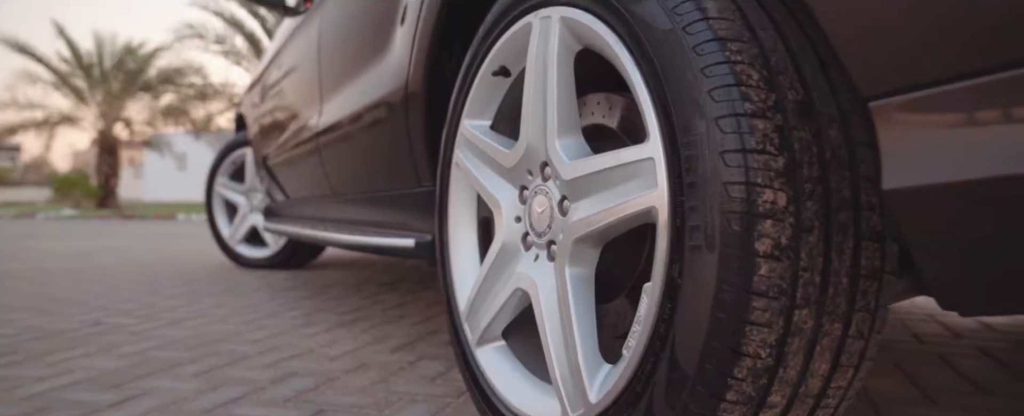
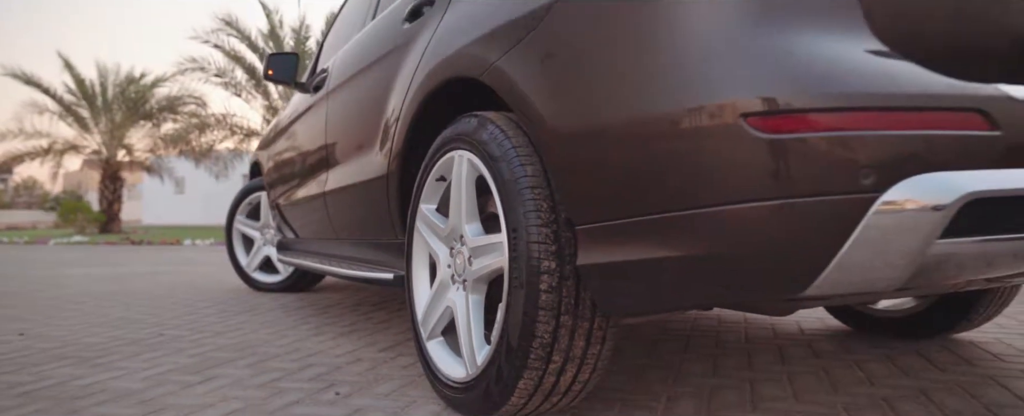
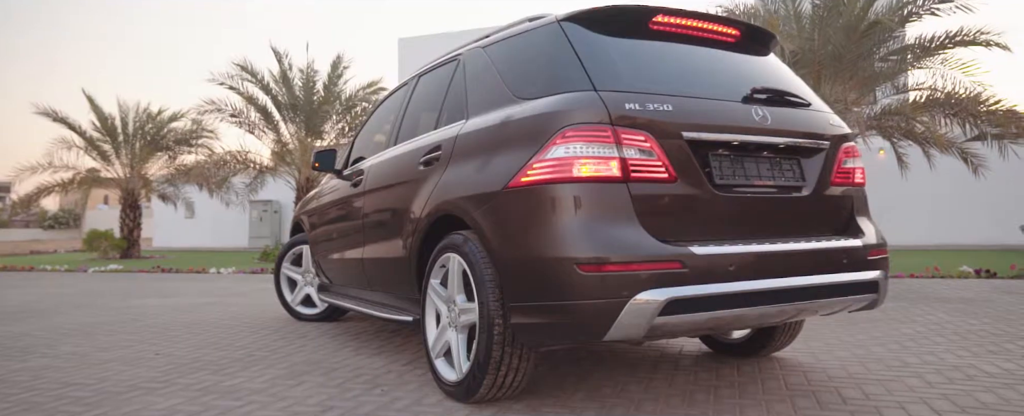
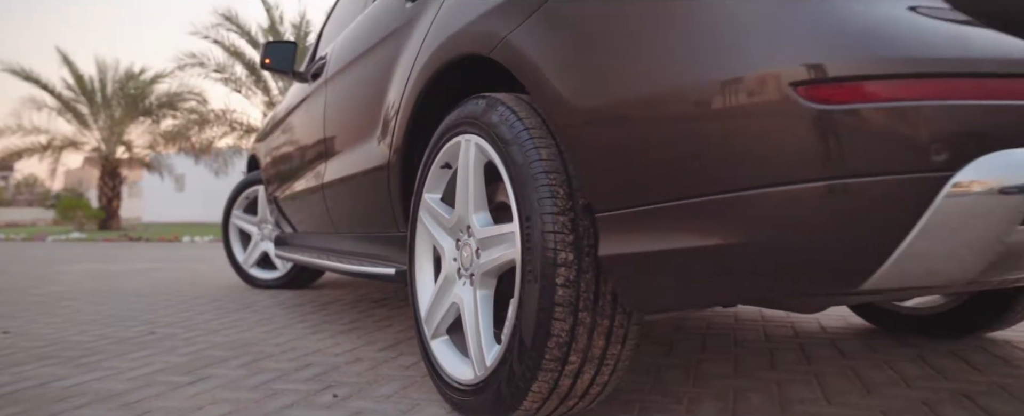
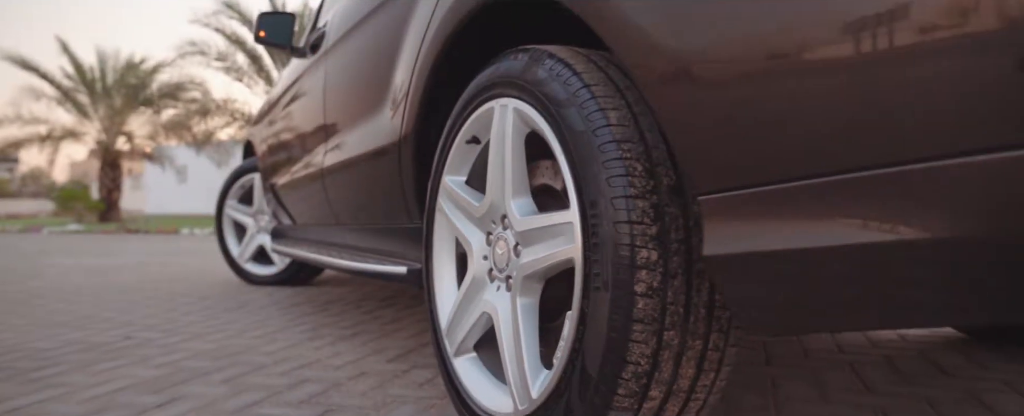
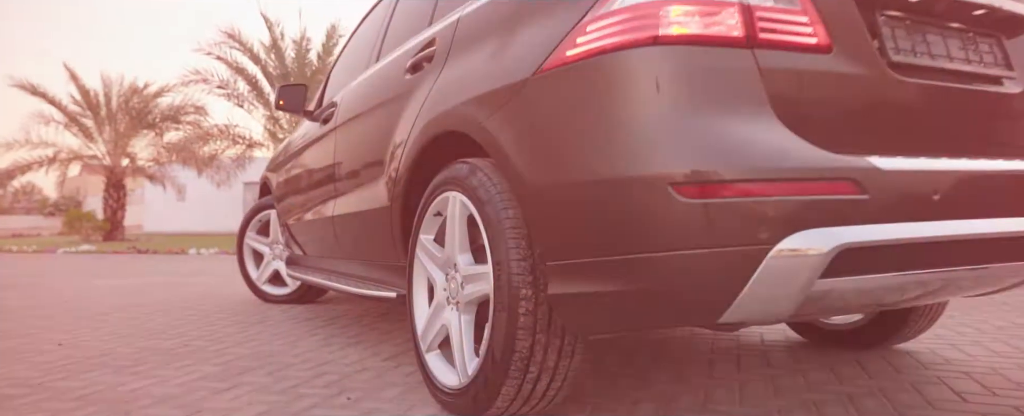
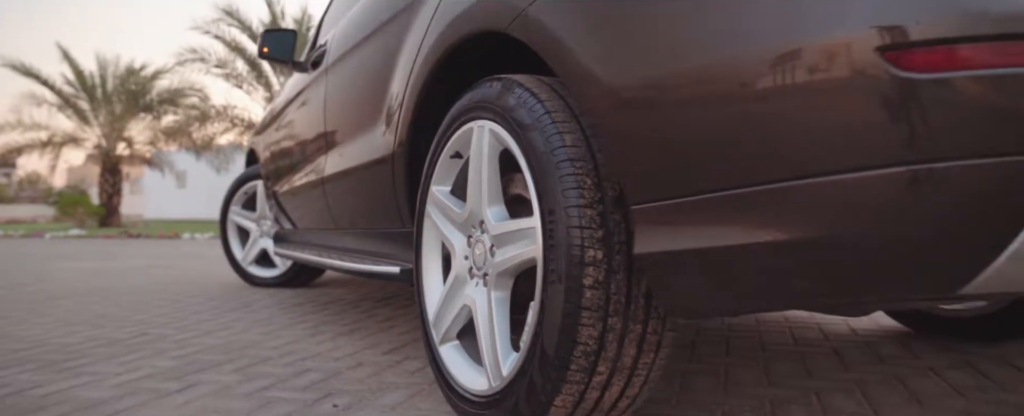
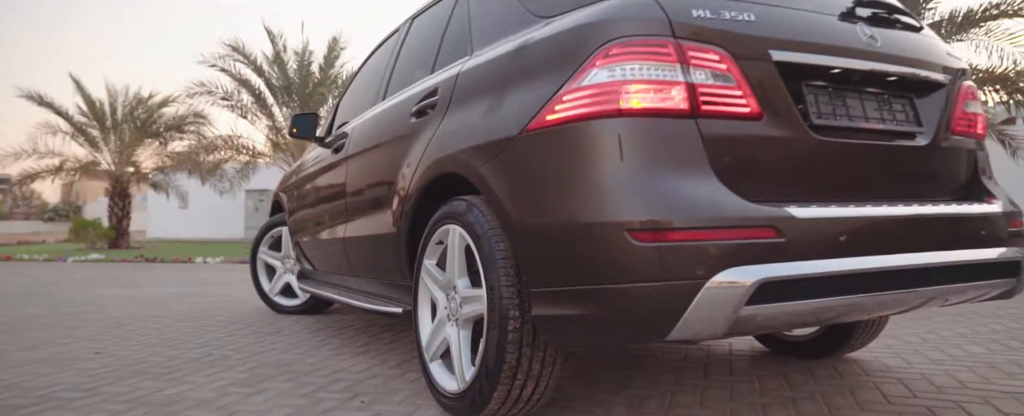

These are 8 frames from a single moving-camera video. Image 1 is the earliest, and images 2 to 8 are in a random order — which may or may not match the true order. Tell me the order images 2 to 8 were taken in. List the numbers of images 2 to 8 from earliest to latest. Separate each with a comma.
5, 7, 4, 2, 6, 8, 3
